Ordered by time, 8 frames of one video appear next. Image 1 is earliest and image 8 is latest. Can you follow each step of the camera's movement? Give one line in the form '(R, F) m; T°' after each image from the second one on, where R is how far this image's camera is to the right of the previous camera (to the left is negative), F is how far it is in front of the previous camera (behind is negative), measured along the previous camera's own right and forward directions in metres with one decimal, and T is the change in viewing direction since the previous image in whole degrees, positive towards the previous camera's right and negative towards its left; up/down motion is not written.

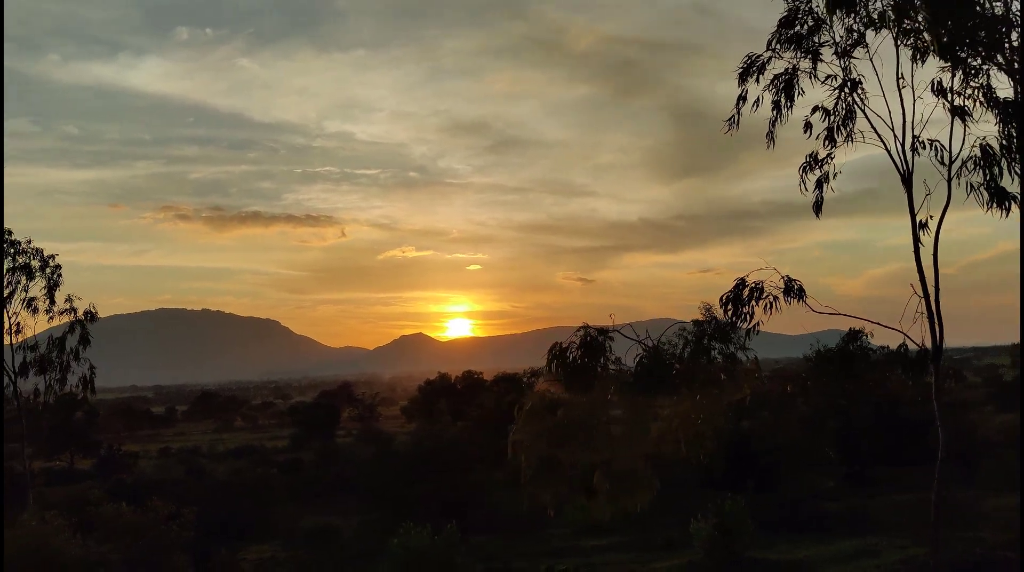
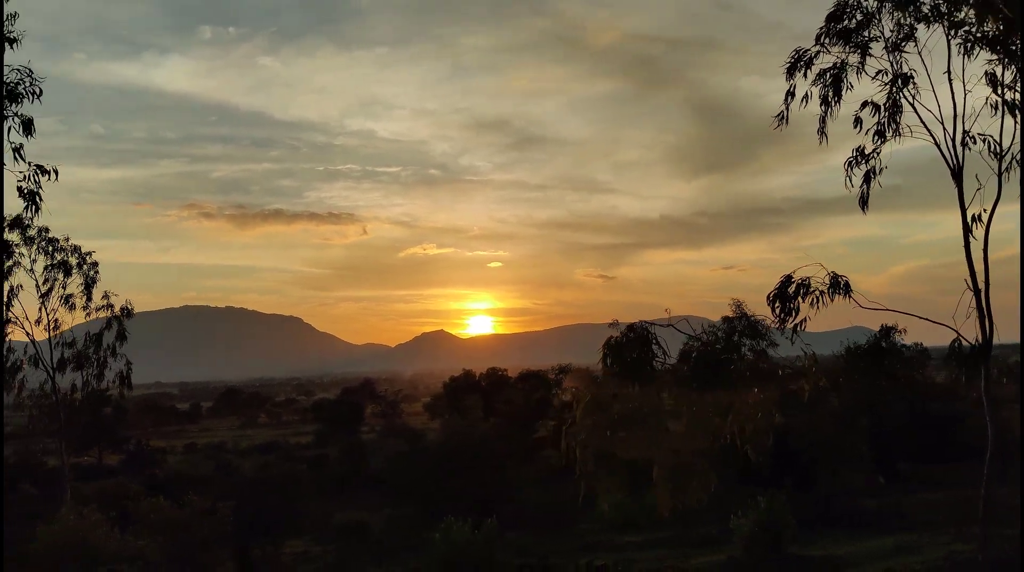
(-0.4, 0.0) m; -1°
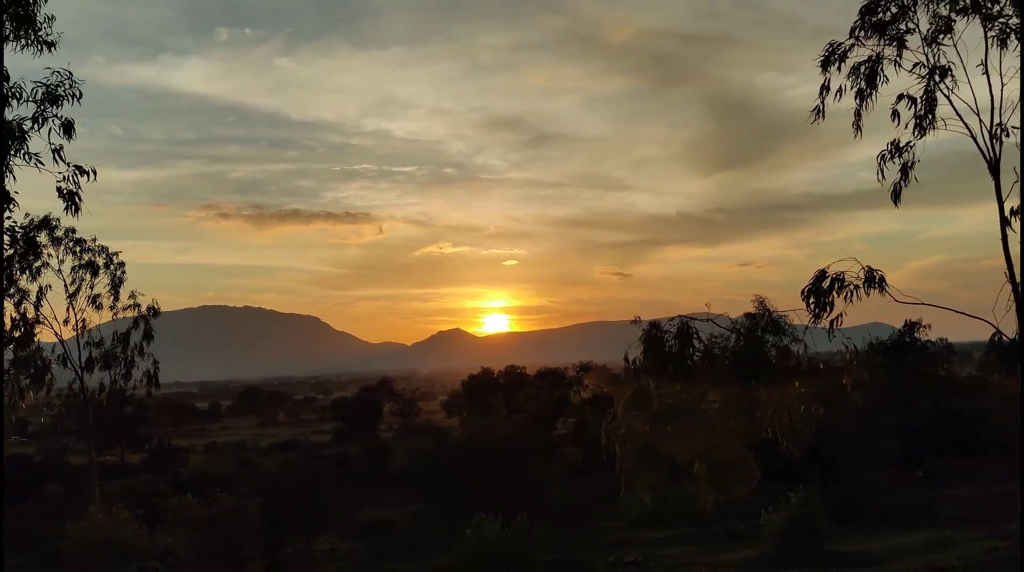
(-0.2, 0.0) m; -1°
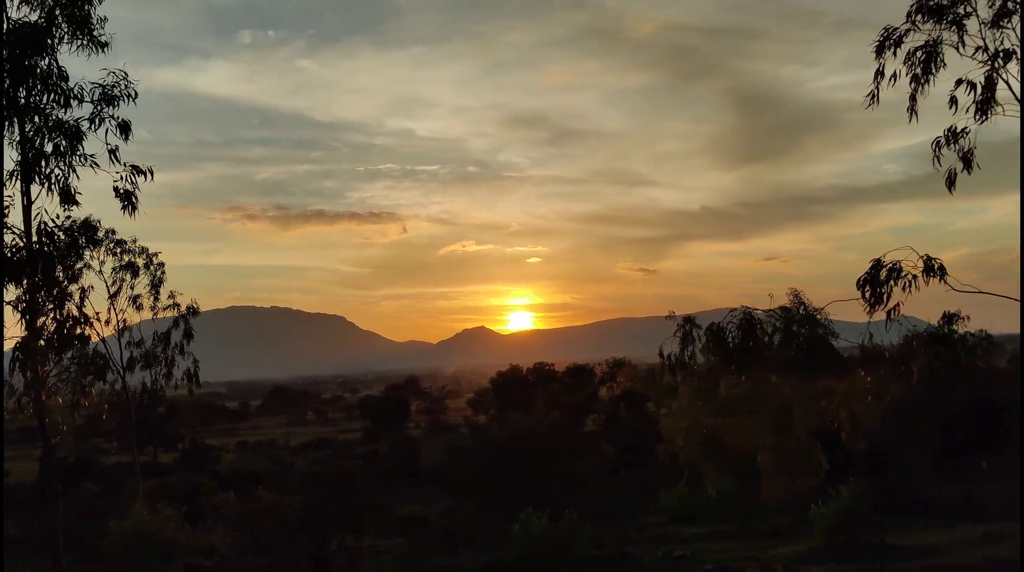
(-0.4, 0.0) m; -2°
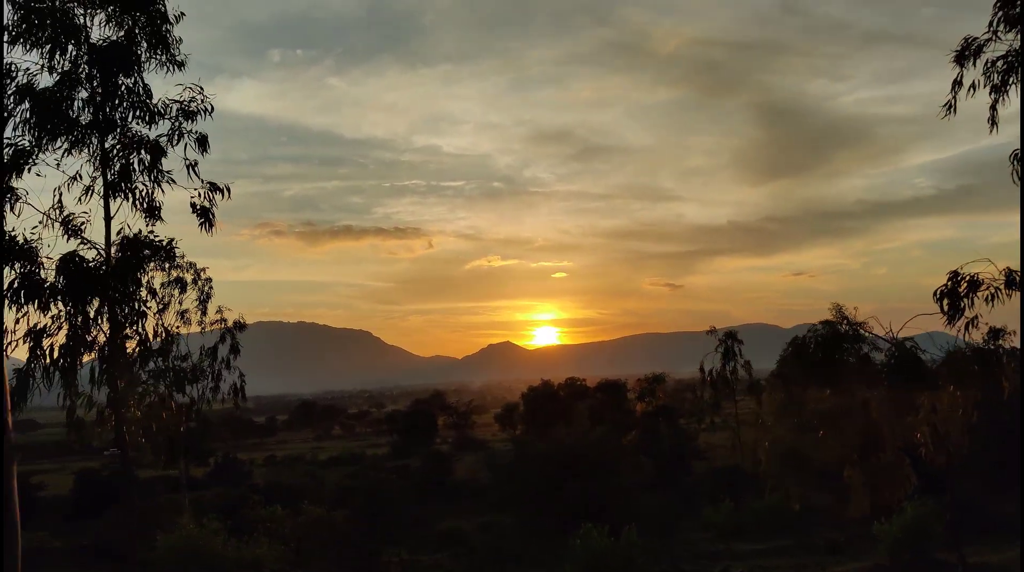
(-0.7, 0.0) m; -2°
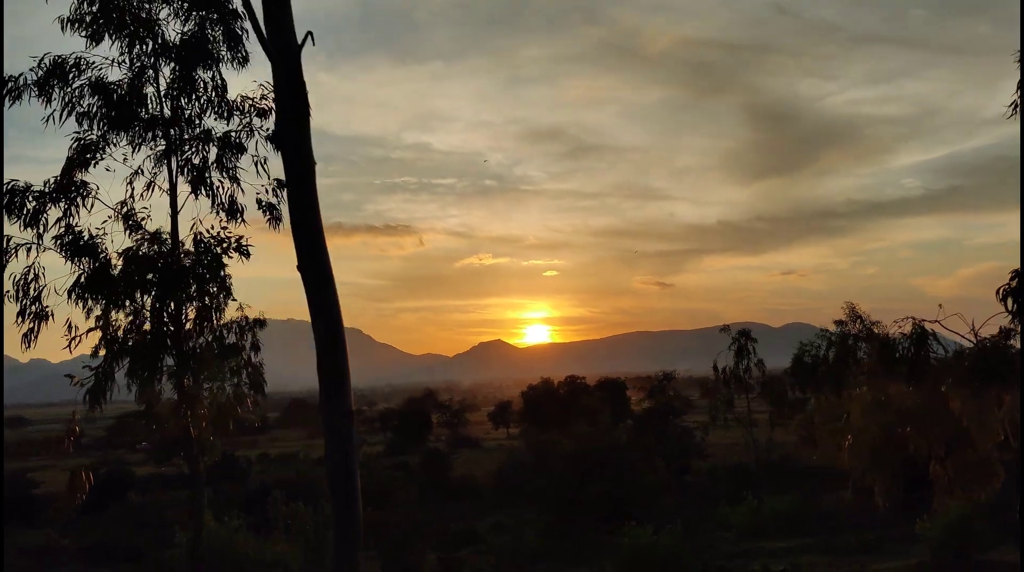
(-1.1, 0.0) m; +1°
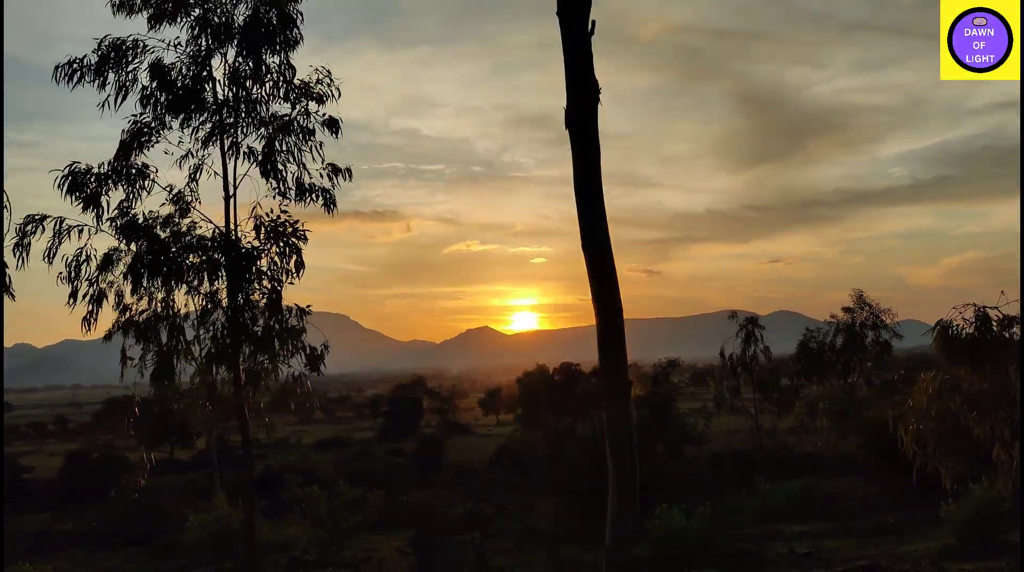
(-0.9, -0.1) m; +1°
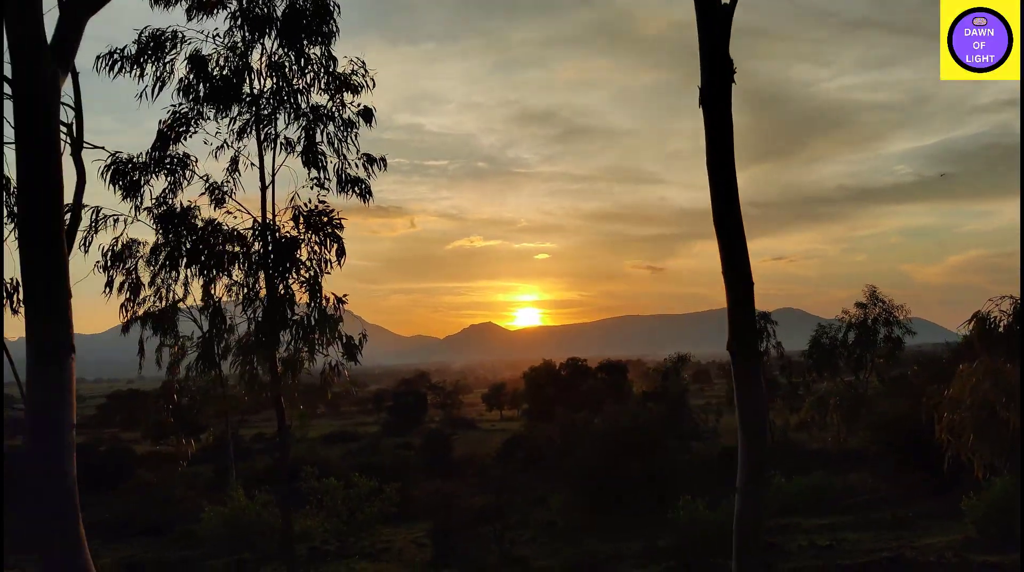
(-0.4, -0.1) m; 0°
